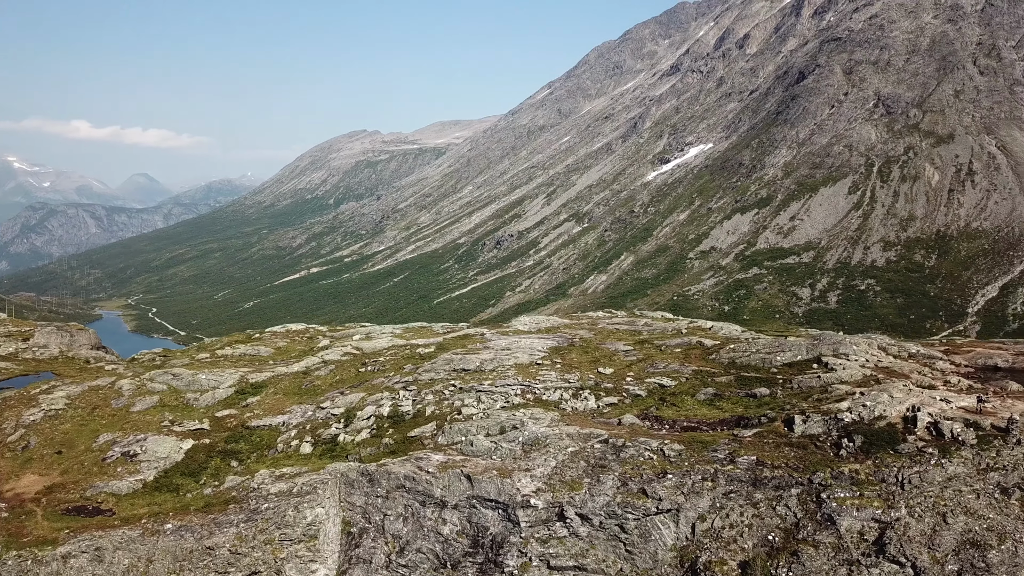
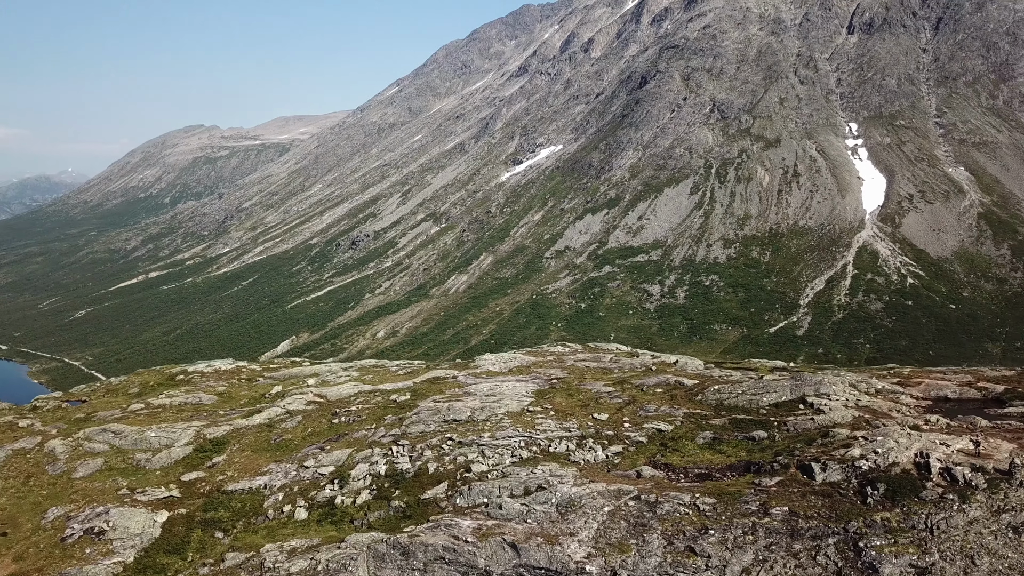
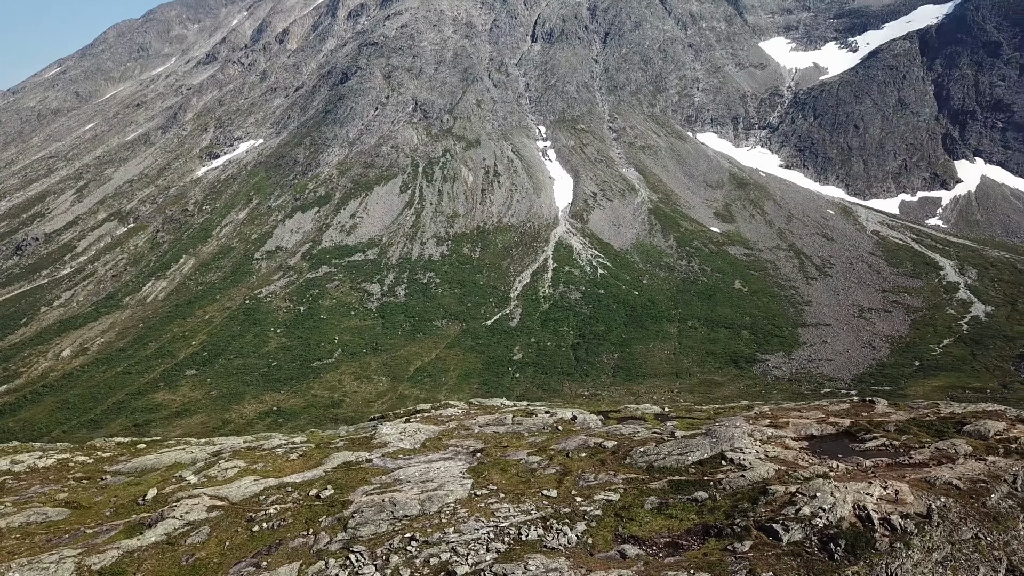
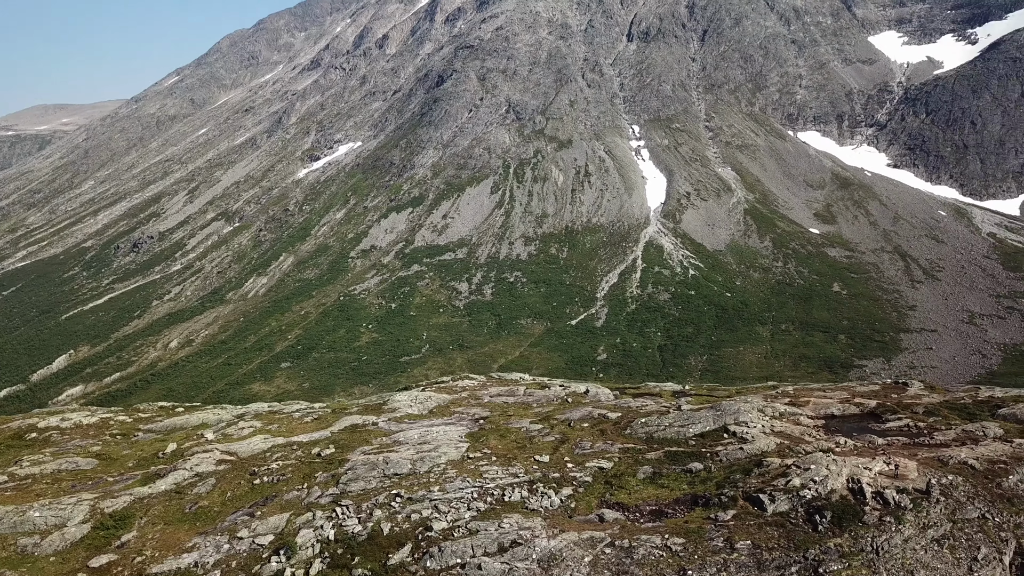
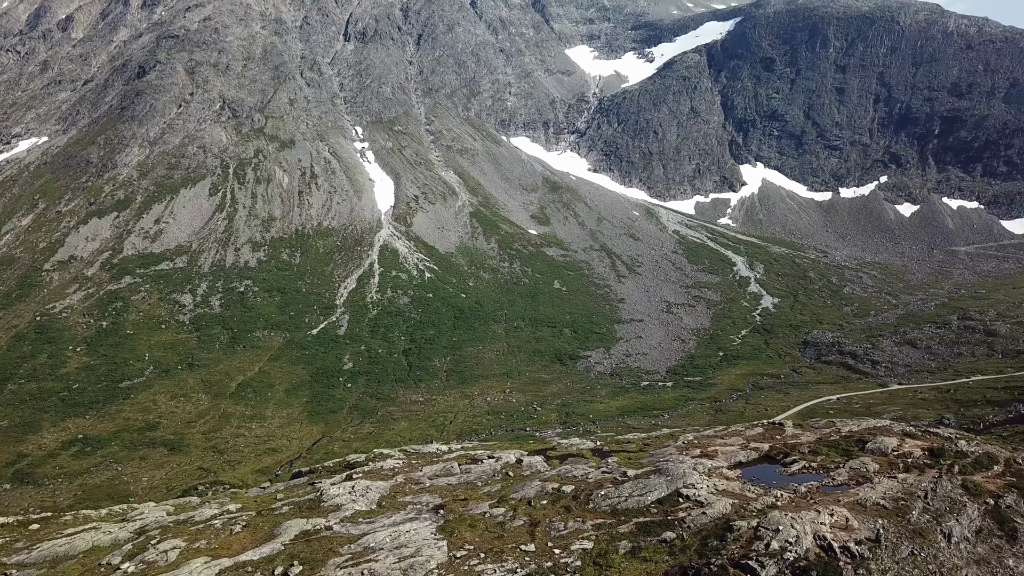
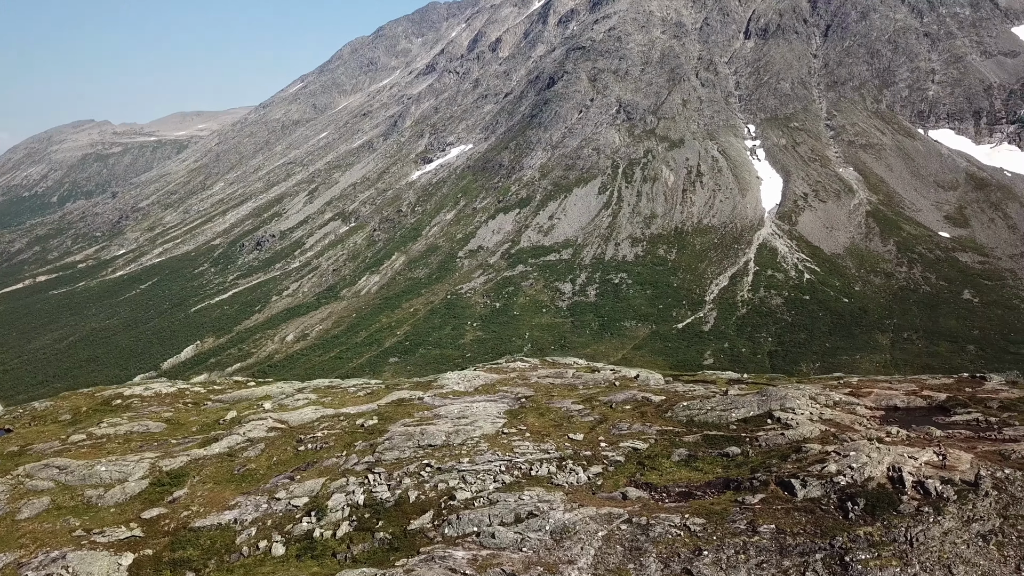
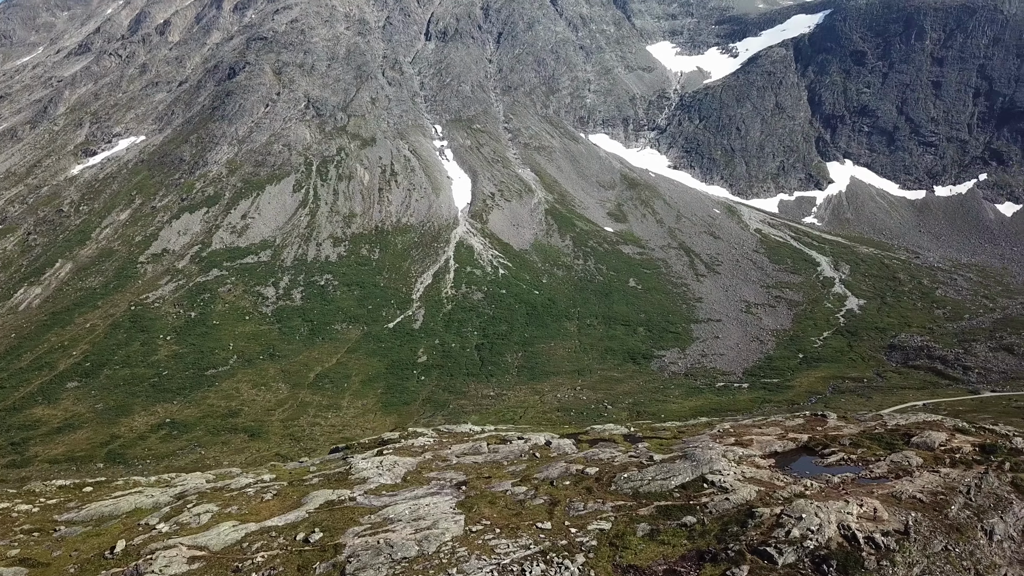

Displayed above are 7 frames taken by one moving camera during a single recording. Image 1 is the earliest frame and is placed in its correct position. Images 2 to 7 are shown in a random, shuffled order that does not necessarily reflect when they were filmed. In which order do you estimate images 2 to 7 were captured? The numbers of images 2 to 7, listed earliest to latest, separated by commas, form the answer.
2, 6, 4, 3, 7, 5
